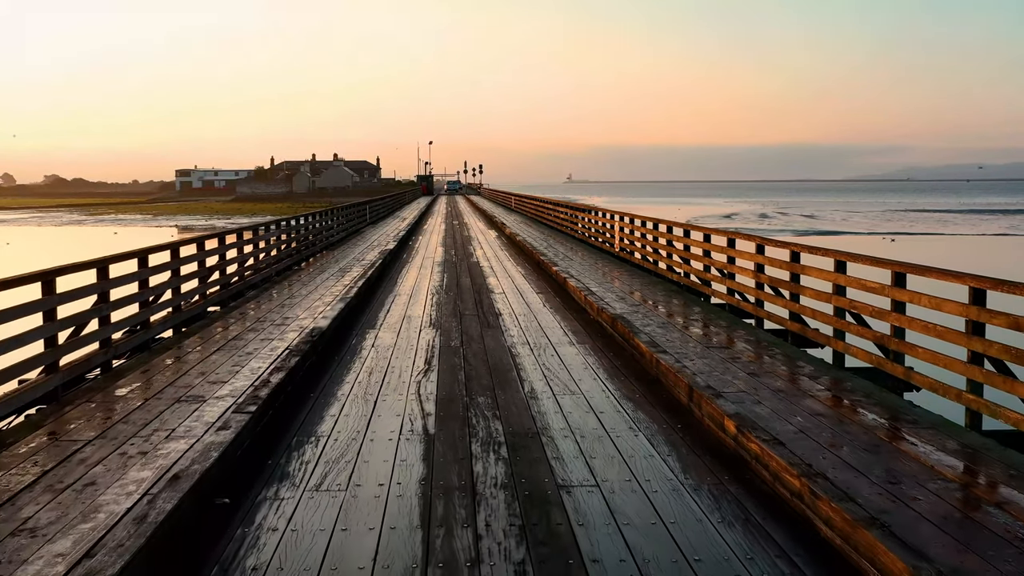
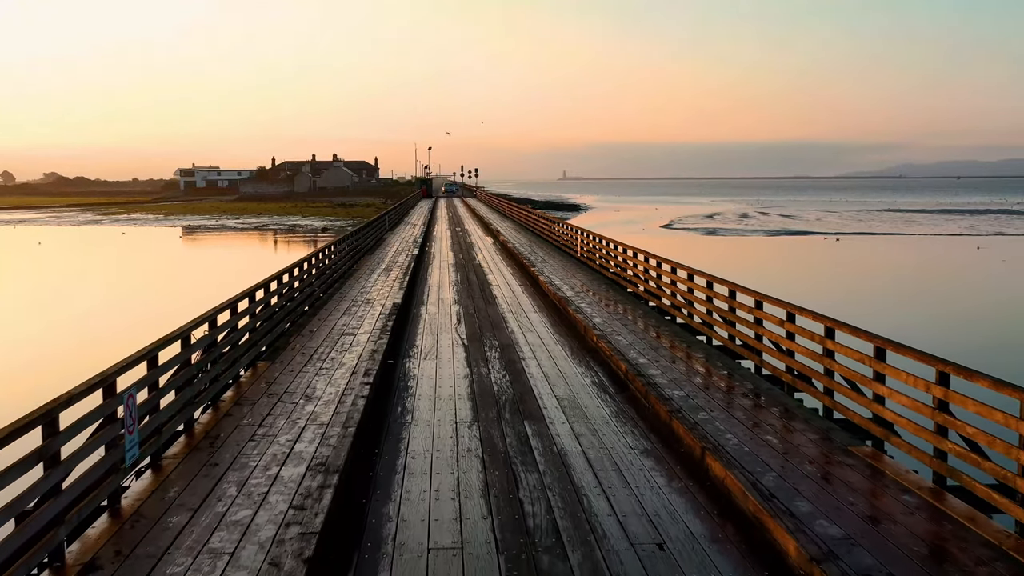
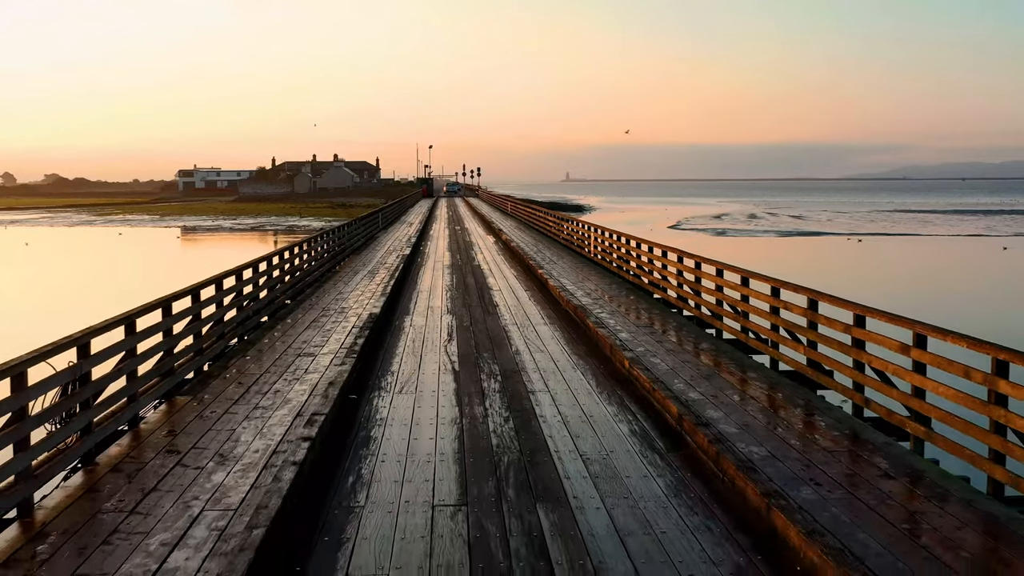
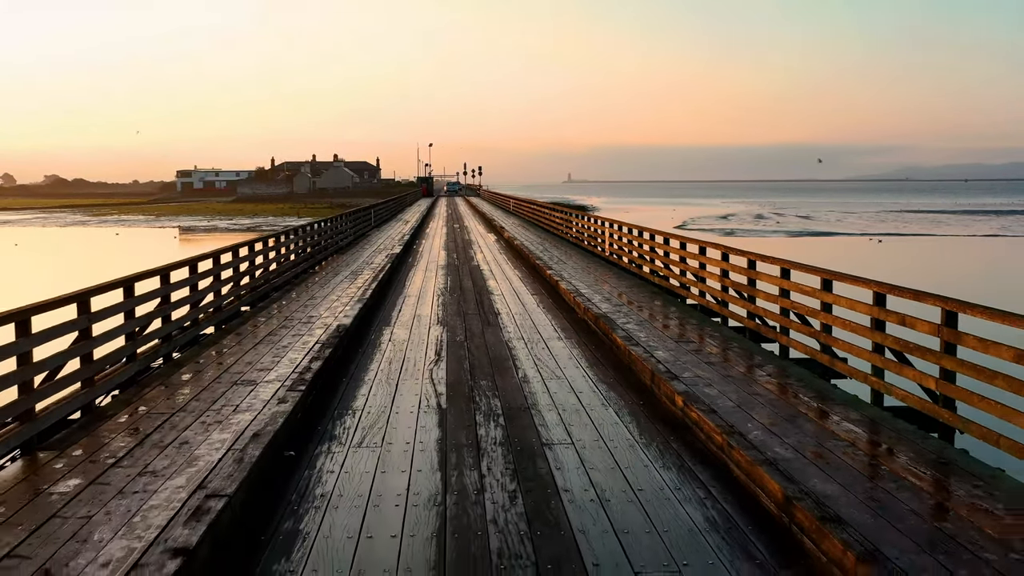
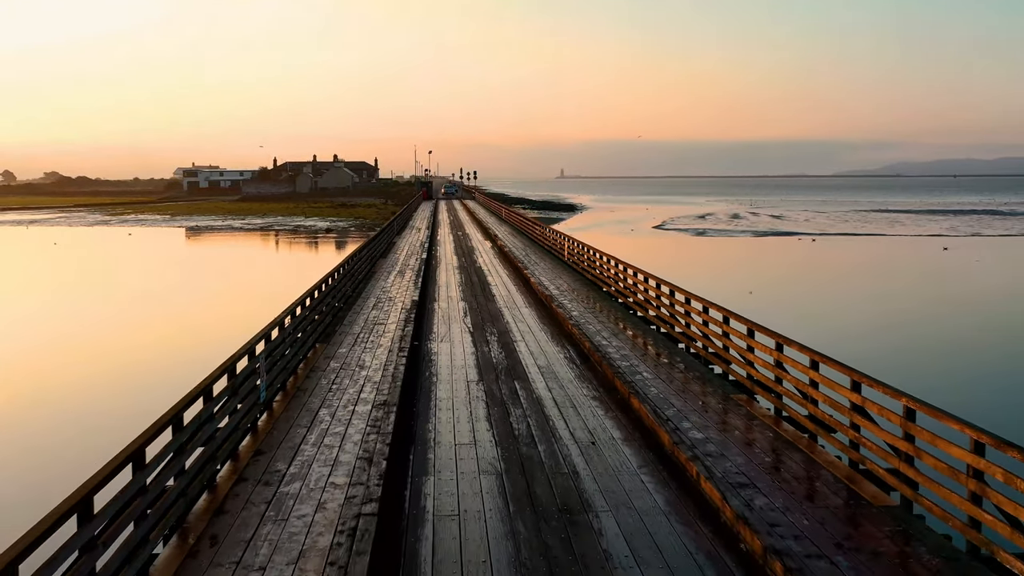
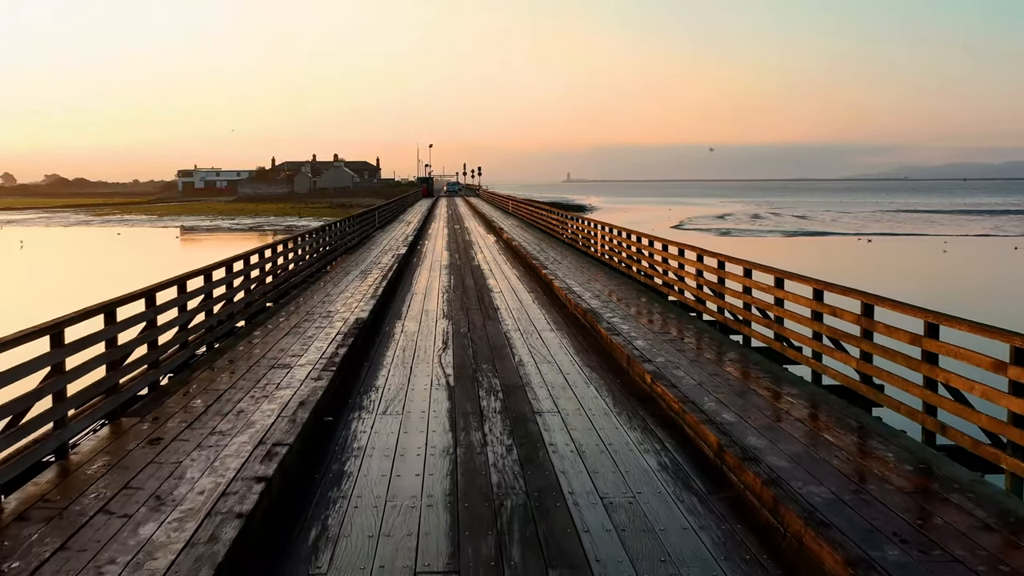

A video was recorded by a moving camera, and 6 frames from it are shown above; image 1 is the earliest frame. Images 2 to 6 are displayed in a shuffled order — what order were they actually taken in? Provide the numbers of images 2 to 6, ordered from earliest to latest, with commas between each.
4, 6, 3, 2, 5
